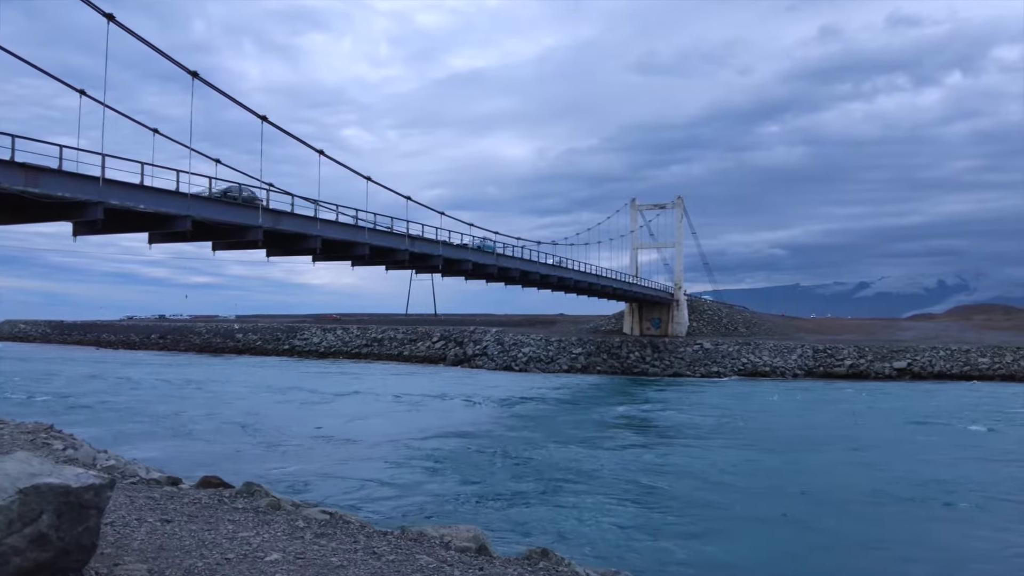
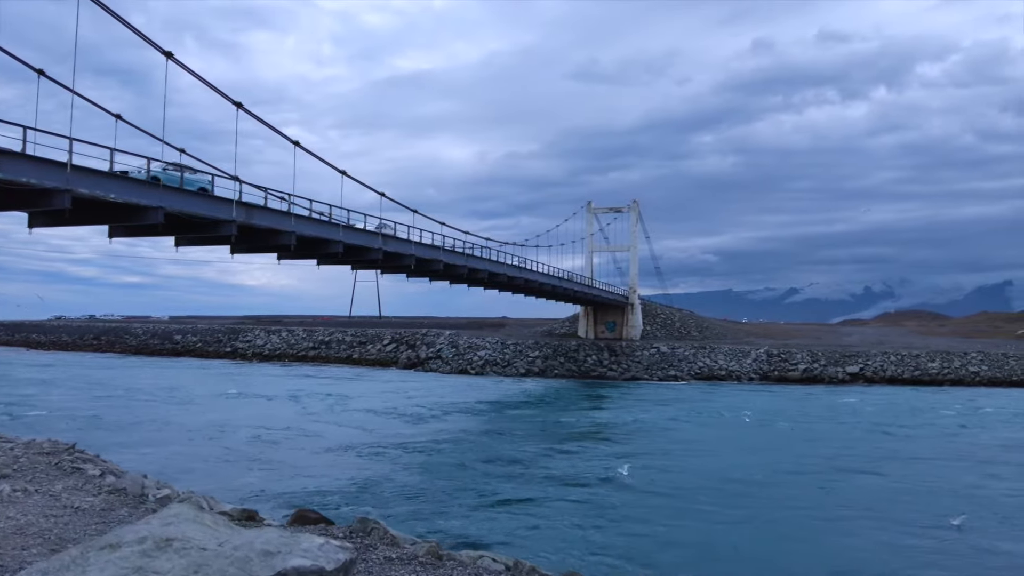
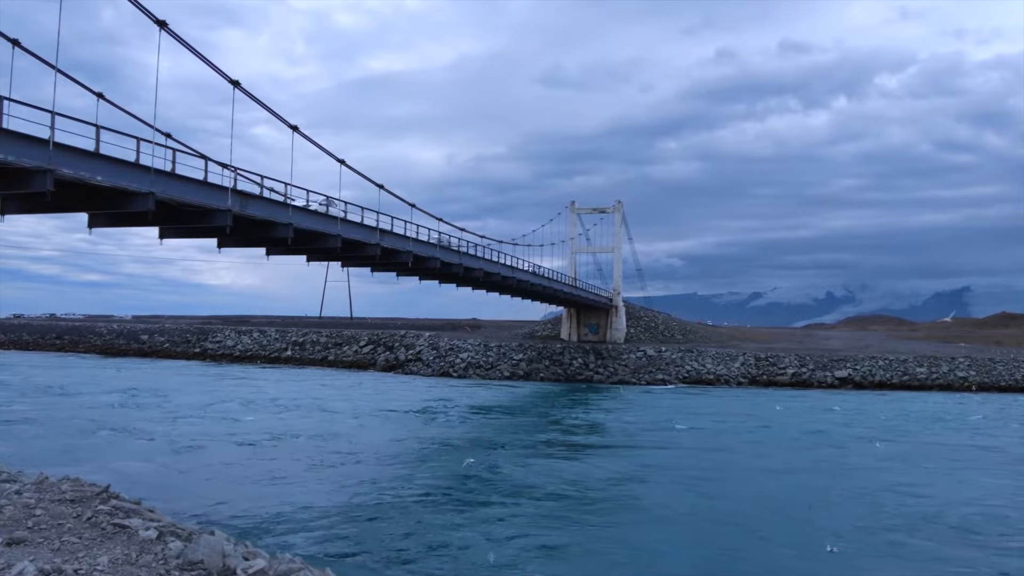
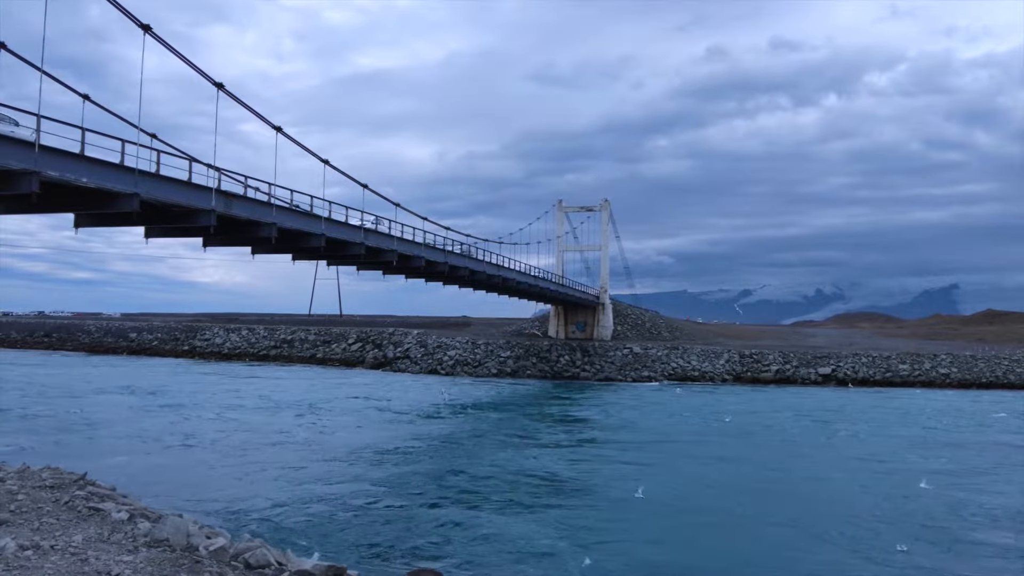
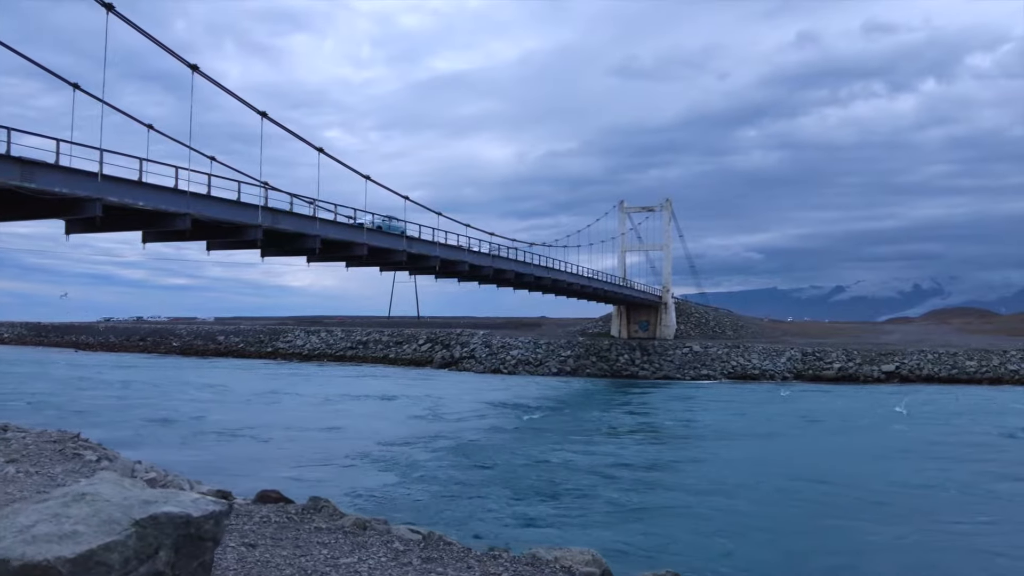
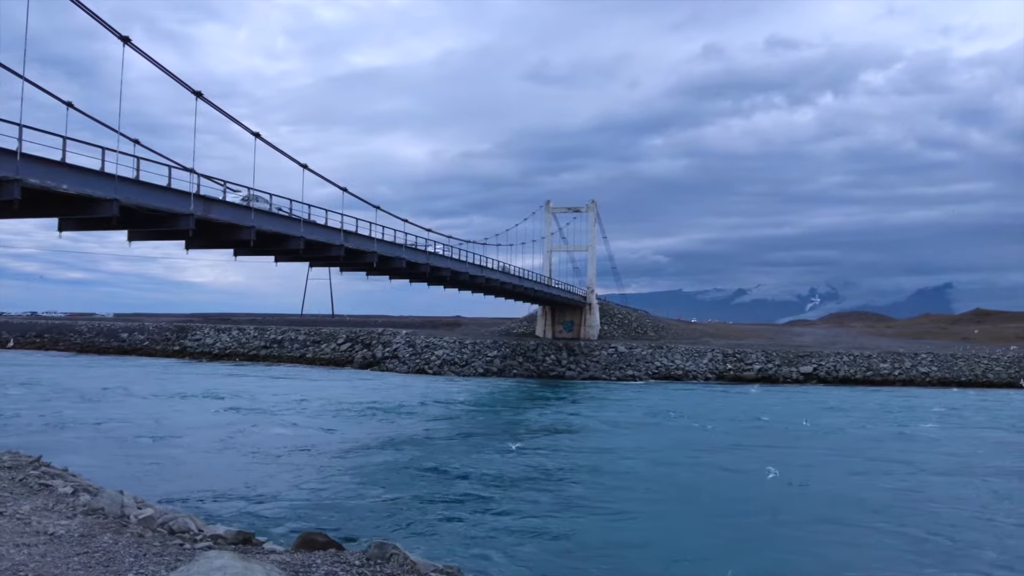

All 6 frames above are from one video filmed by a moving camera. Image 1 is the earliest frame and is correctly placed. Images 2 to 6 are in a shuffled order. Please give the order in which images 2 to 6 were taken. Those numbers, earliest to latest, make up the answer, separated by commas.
5, 2, 6, 4, 3
